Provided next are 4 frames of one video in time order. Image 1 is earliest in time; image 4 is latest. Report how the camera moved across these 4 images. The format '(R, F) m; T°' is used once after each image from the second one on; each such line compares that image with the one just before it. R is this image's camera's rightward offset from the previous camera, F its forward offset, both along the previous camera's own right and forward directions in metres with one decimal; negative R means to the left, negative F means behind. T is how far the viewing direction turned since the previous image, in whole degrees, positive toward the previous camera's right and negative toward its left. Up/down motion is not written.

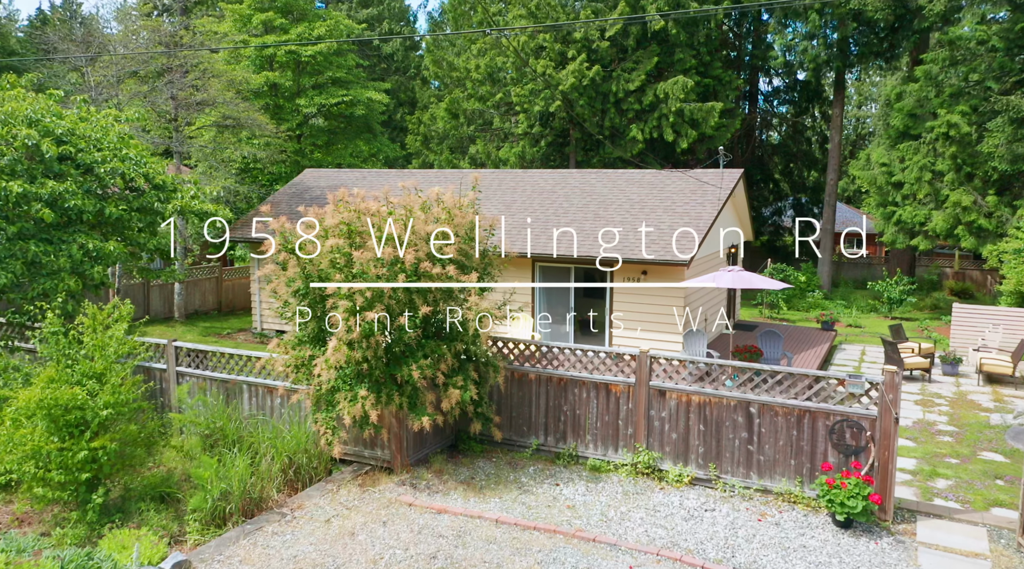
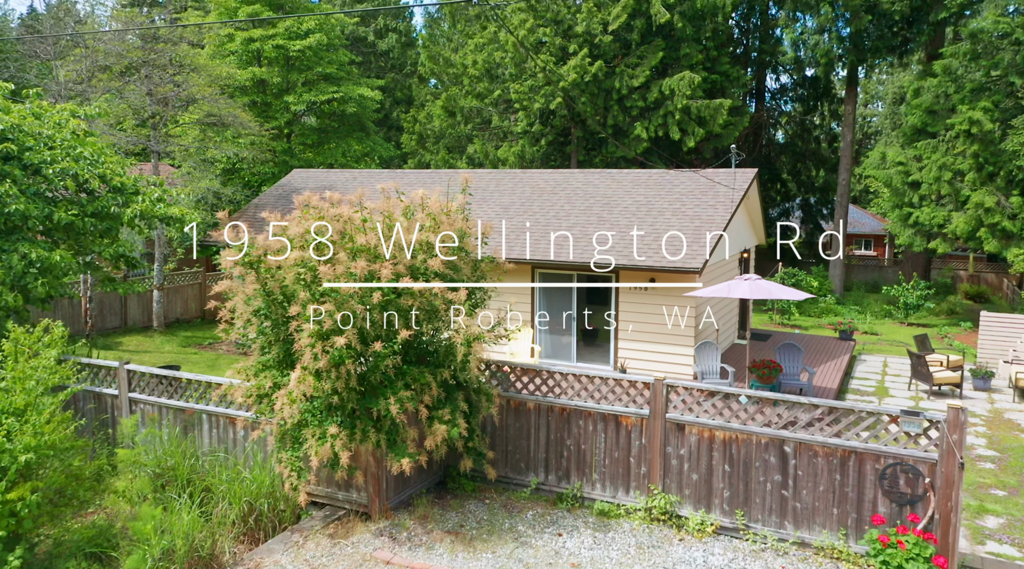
(+0.1, +1.2) m; 0°
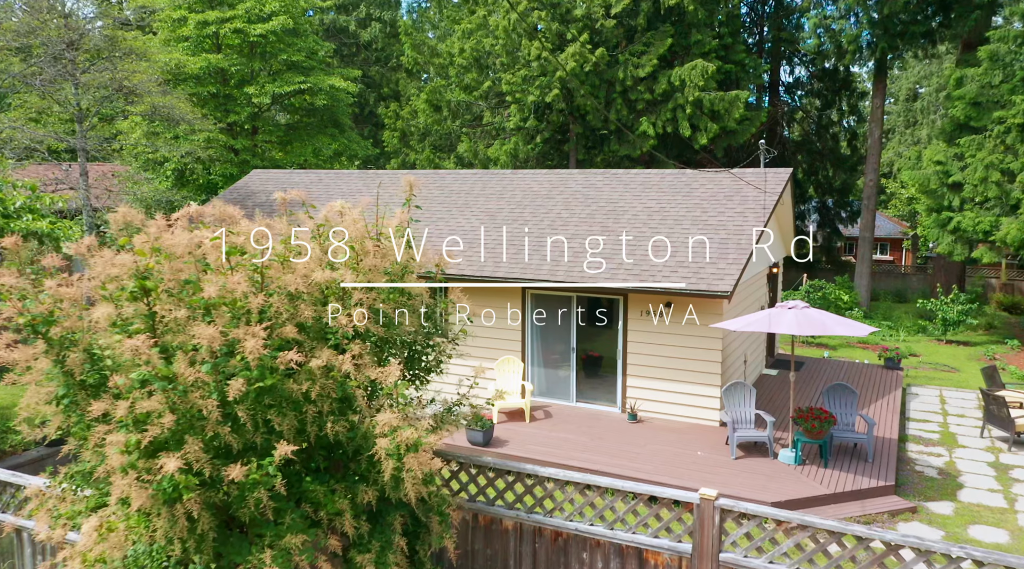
(+0.2, +2.9) m; 0°
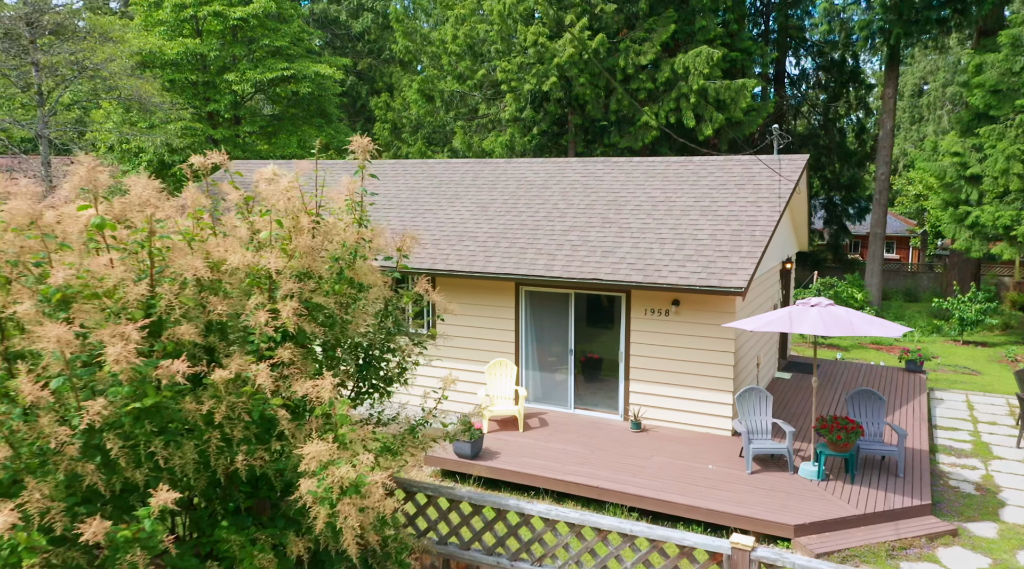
(+0.1, +1.1) m; 0°
